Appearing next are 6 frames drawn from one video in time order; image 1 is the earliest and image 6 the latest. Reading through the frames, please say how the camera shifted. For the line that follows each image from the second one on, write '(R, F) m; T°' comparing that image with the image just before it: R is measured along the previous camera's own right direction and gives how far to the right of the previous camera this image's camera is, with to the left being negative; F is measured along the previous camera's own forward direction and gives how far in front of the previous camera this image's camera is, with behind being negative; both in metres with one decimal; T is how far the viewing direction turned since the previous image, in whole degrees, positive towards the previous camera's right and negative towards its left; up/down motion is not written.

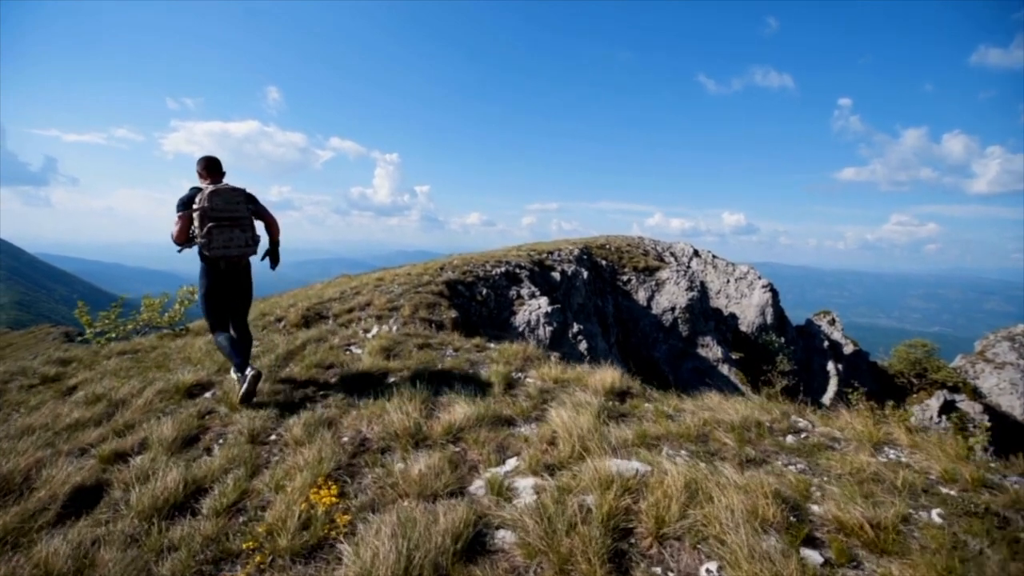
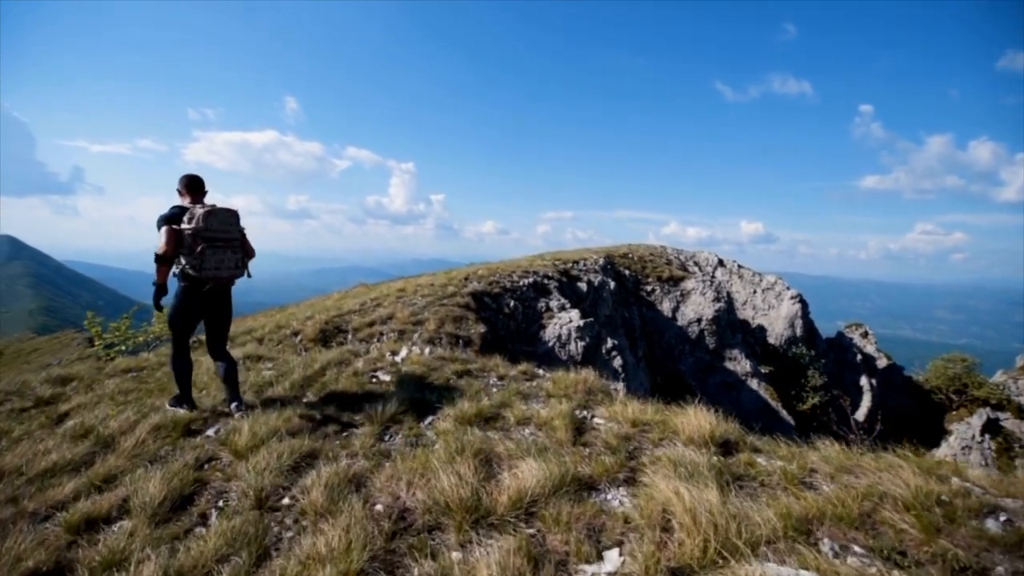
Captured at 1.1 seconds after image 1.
(-0.9, +1.7) m; -2°
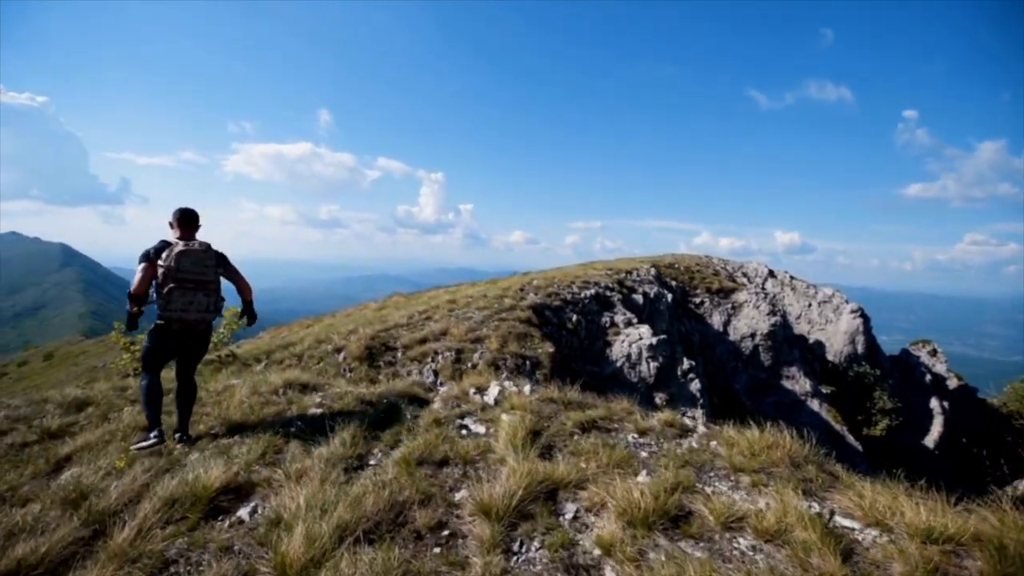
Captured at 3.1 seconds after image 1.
(-1.8, +2.8) m; -3°
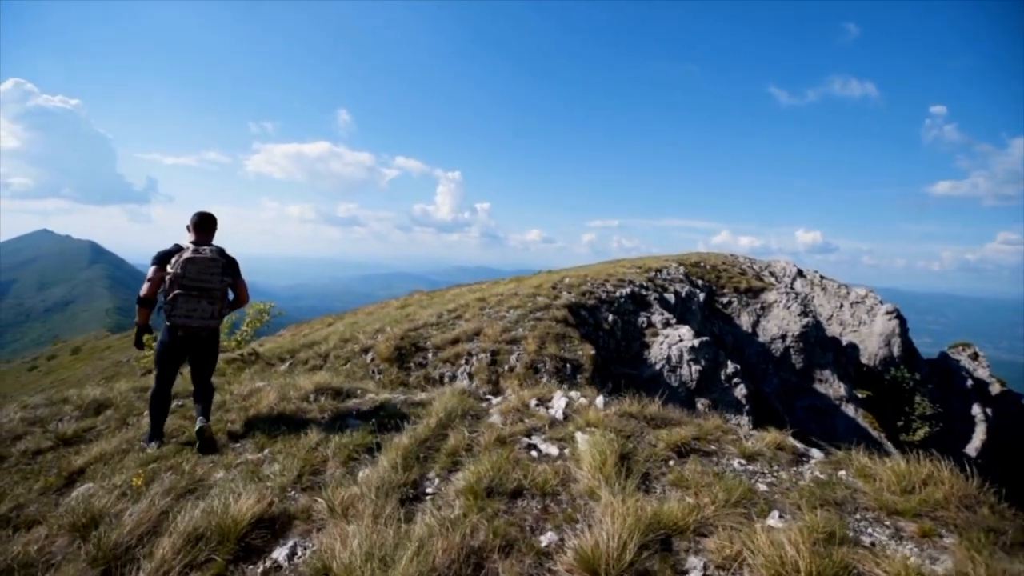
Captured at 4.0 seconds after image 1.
(-0.8, +1.1) m; -2°
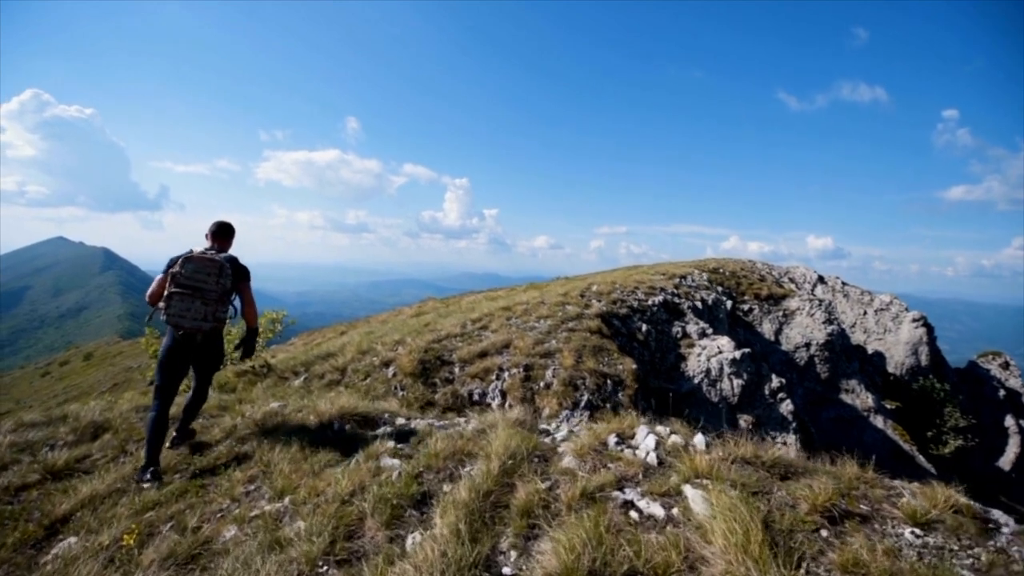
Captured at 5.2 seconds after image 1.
(-0.9, +1.3) m; -1°
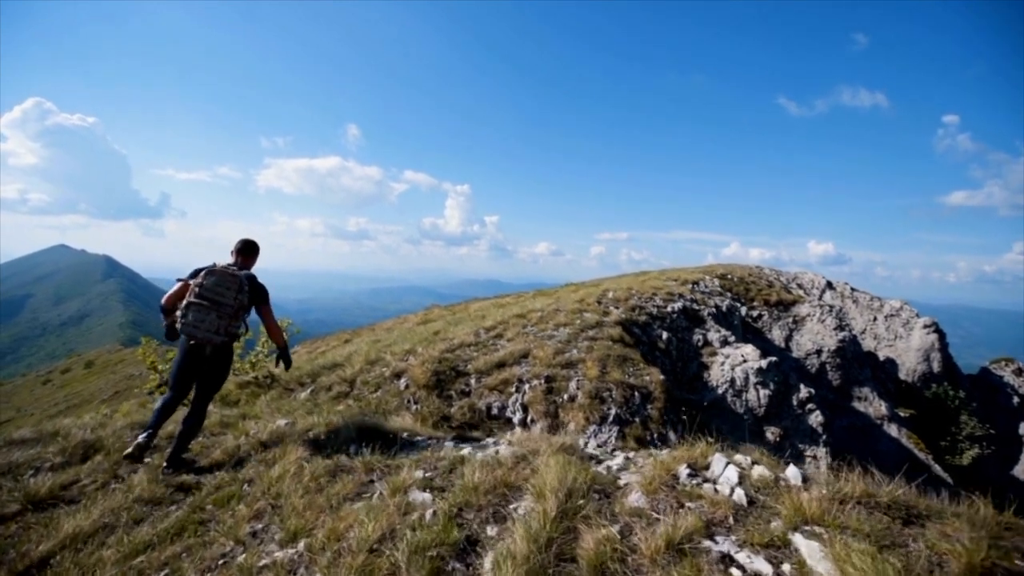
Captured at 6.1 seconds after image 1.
(-0.6, +0.9) m; 0°
